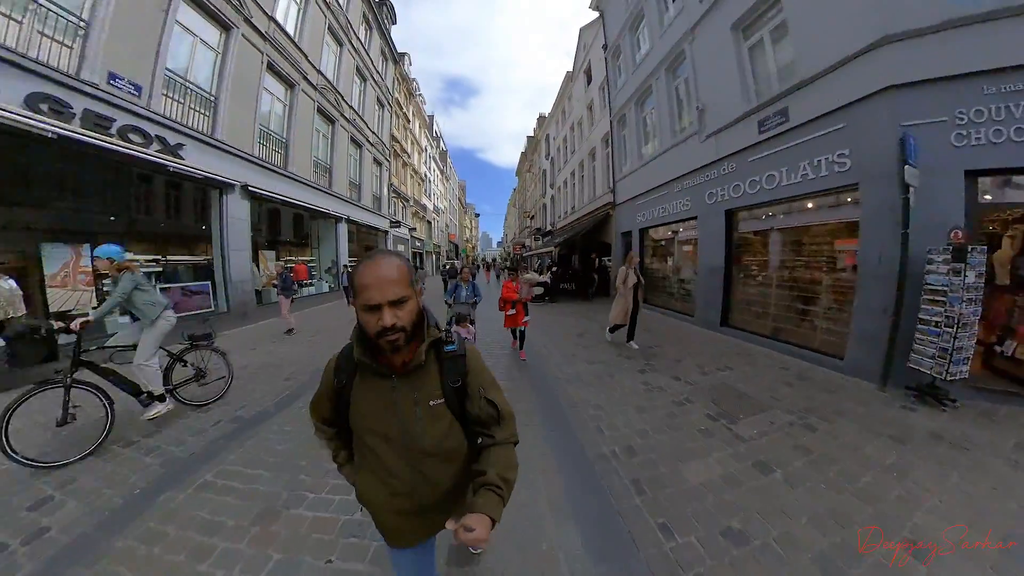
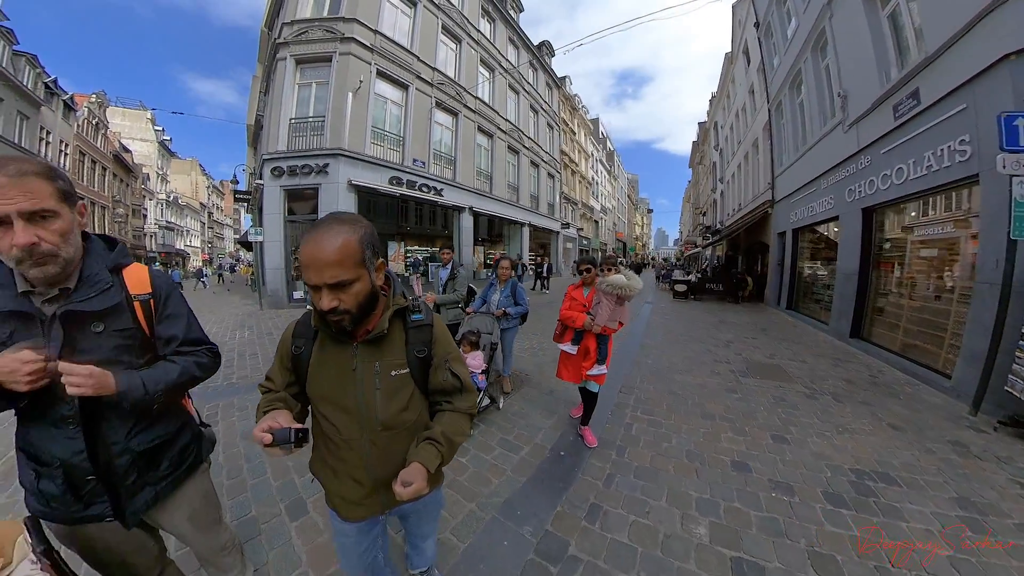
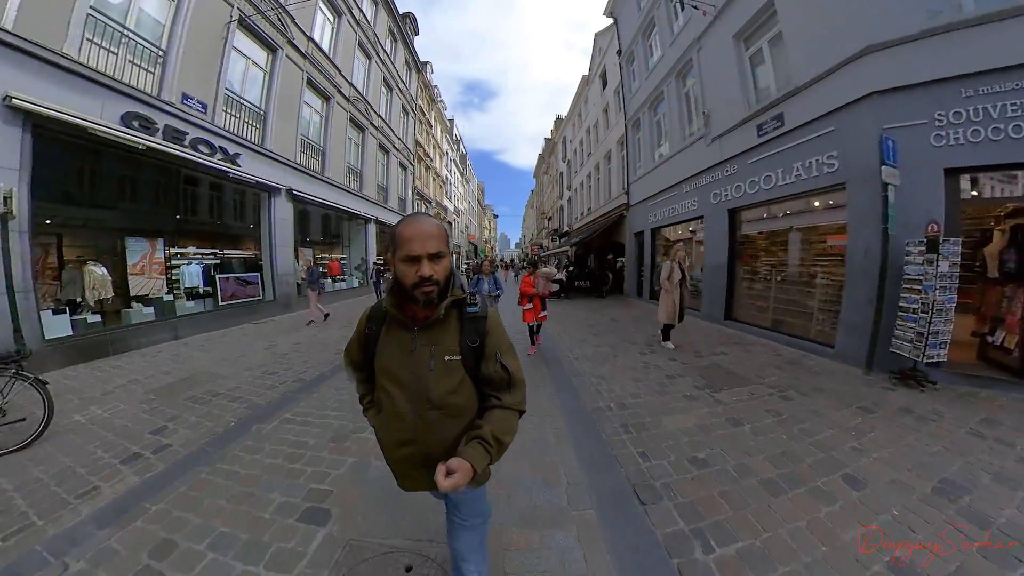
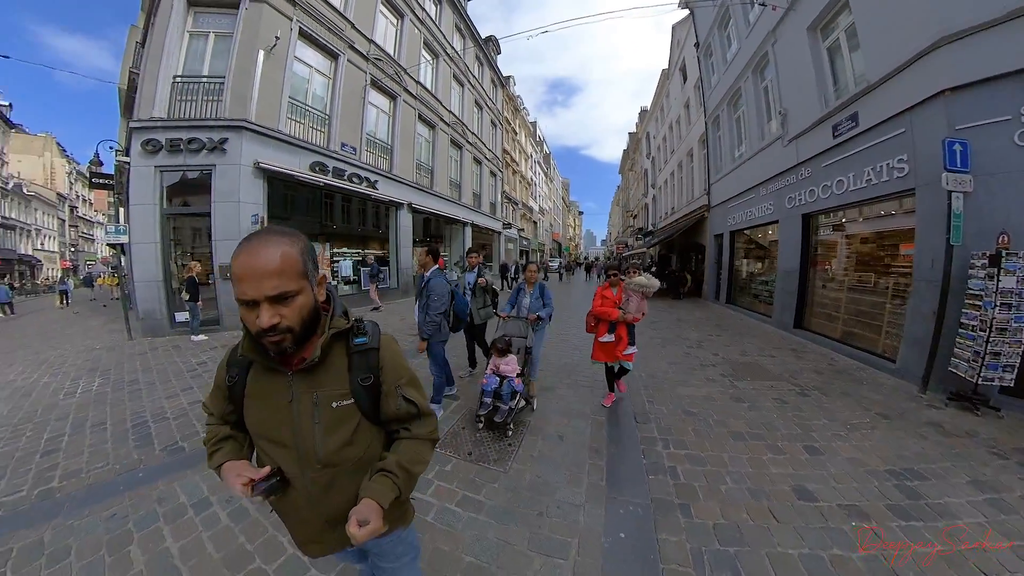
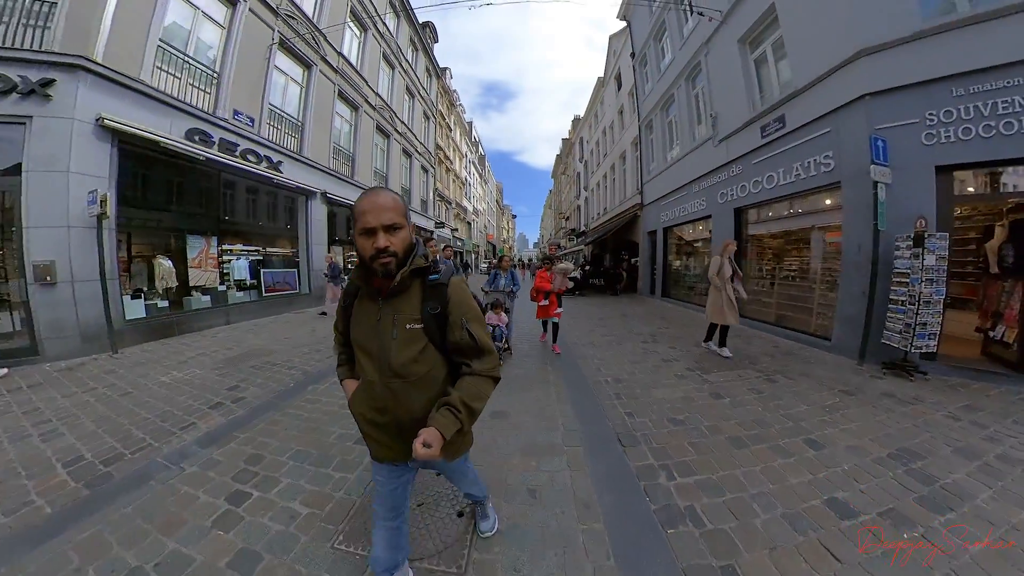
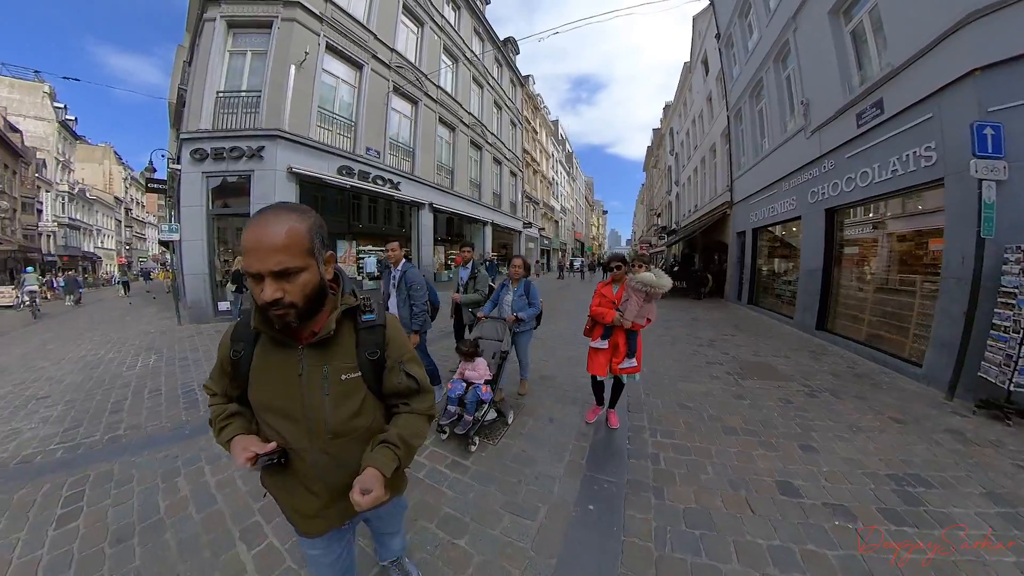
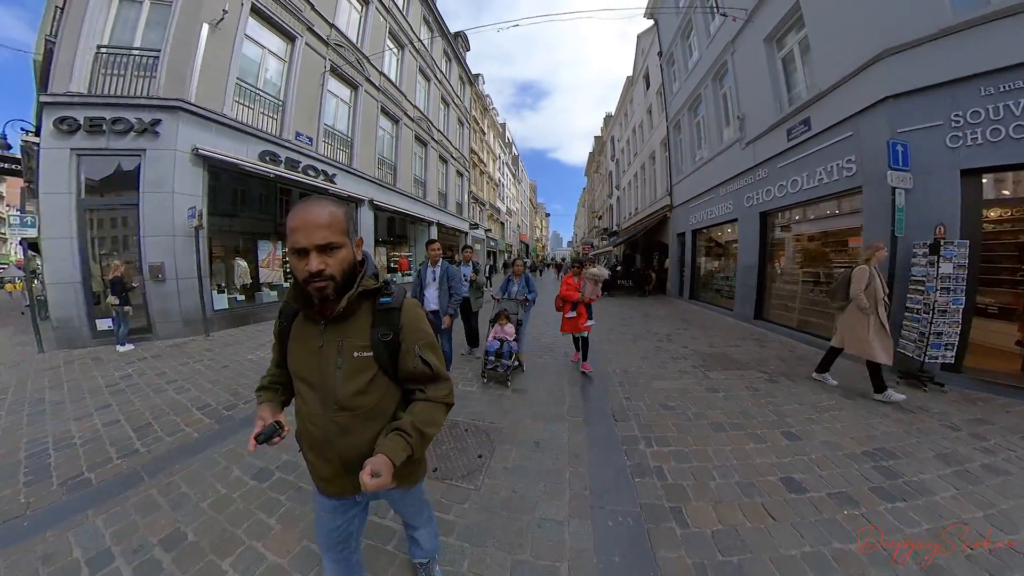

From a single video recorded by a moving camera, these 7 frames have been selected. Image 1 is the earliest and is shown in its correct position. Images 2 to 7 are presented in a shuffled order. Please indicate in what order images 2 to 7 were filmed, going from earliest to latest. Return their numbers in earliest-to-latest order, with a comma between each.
3, 5, 7, 4, 6, 2
